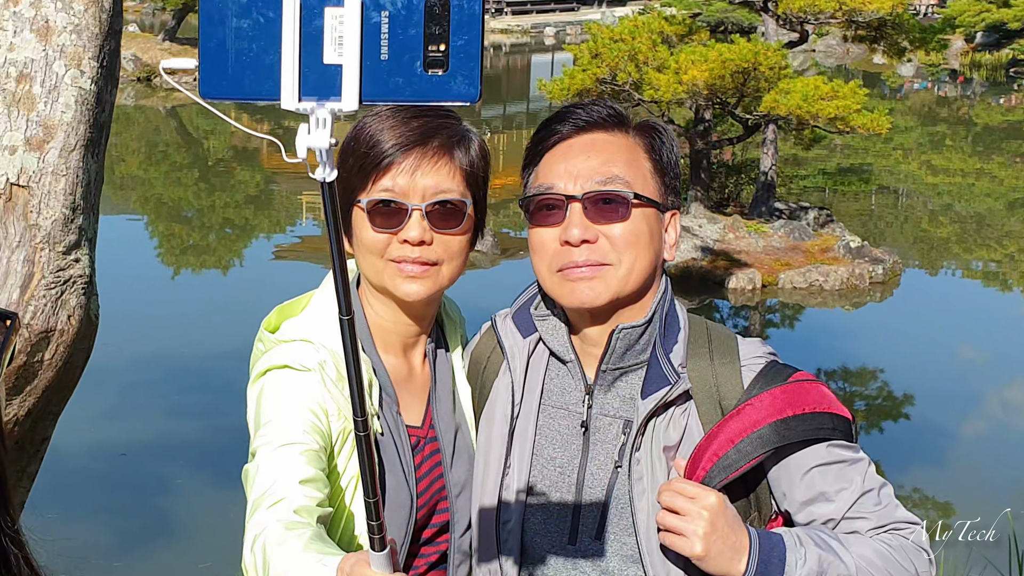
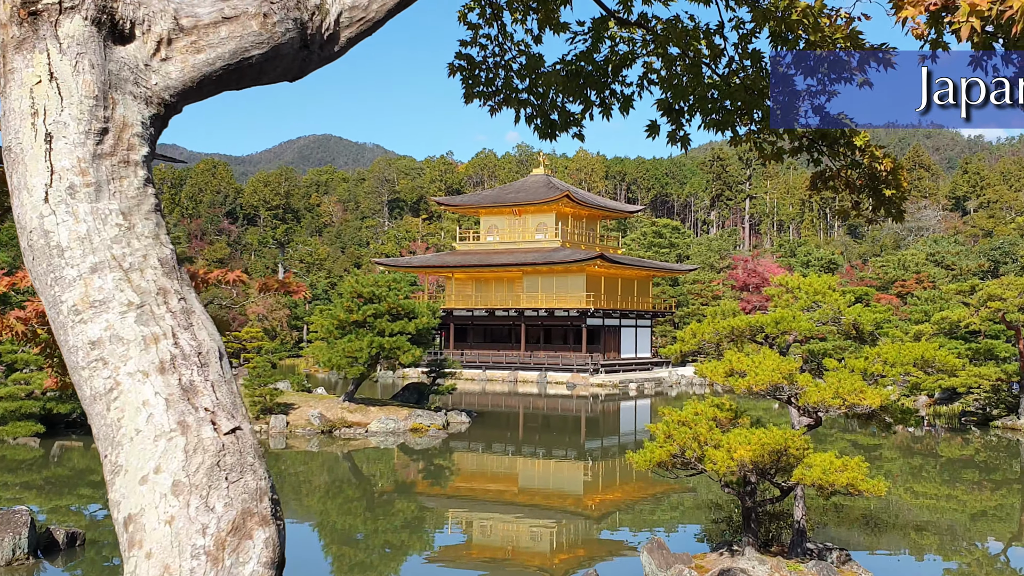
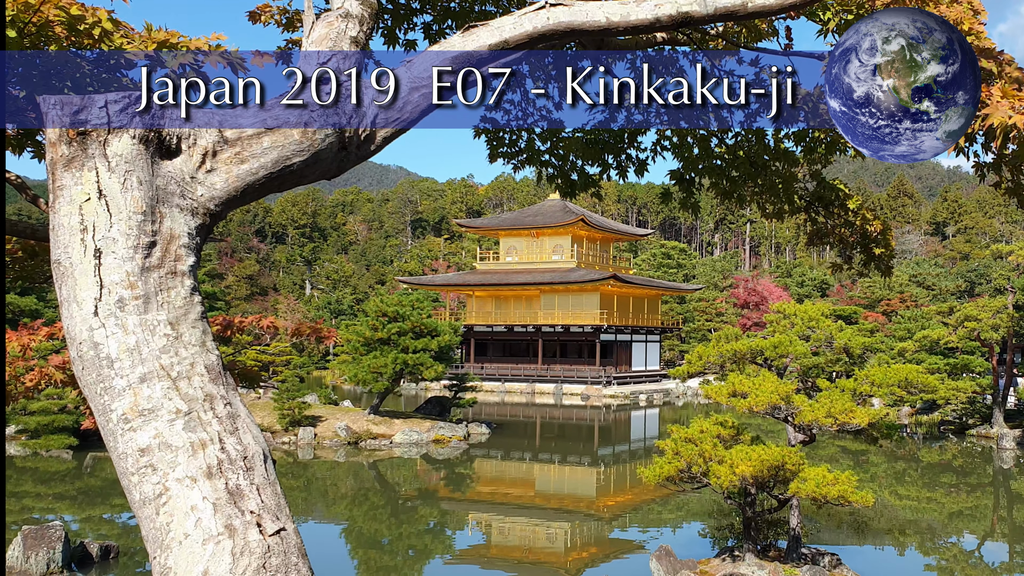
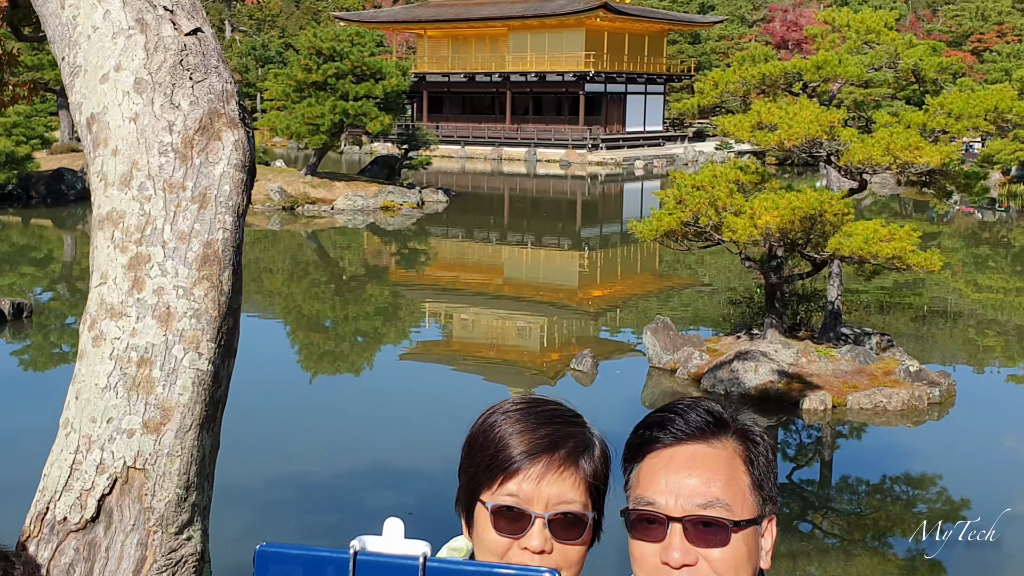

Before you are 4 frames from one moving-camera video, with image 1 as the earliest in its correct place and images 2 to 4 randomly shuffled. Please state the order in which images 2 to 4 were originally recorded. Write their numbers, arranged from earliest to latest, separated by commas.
4, 2, 3
